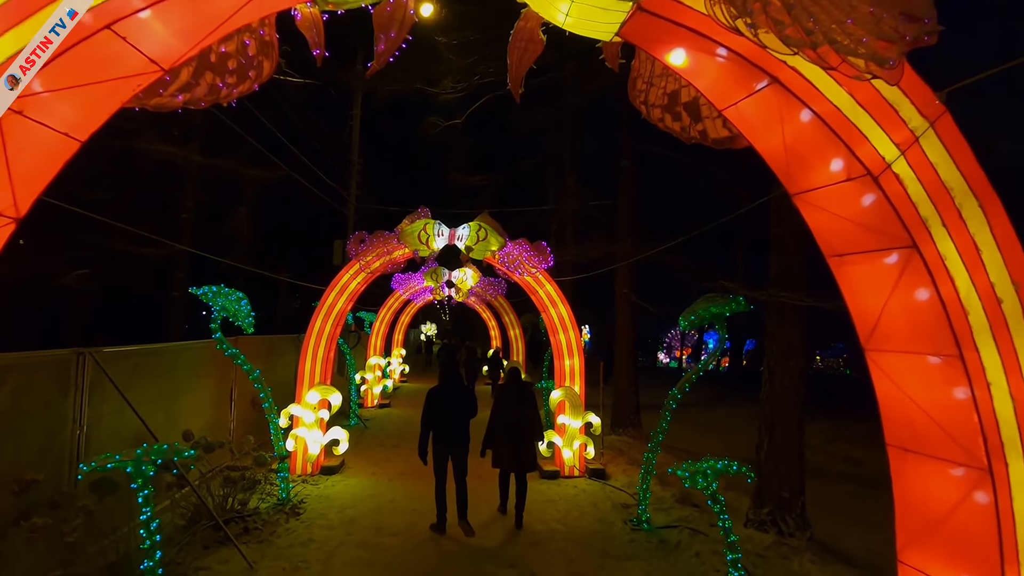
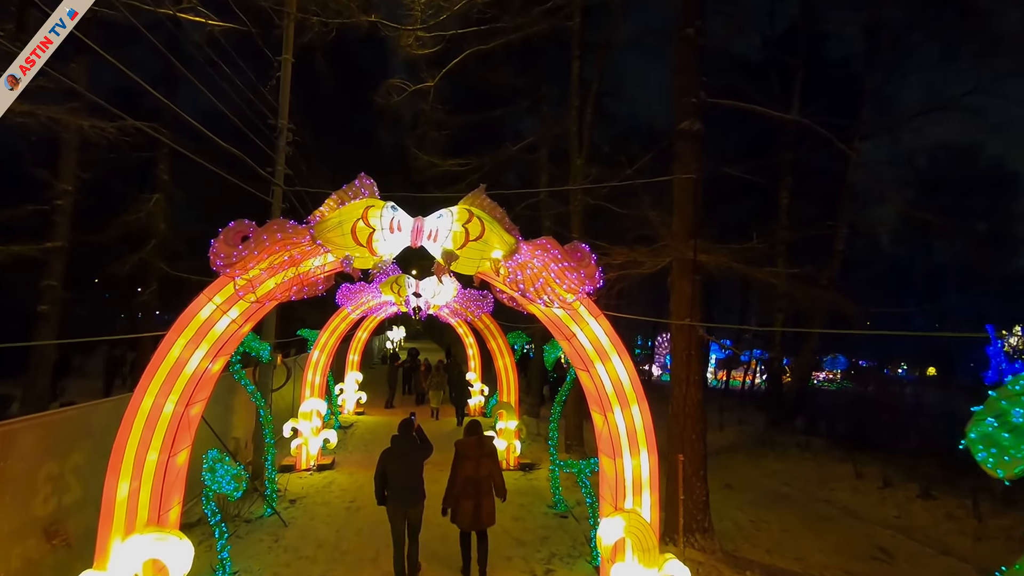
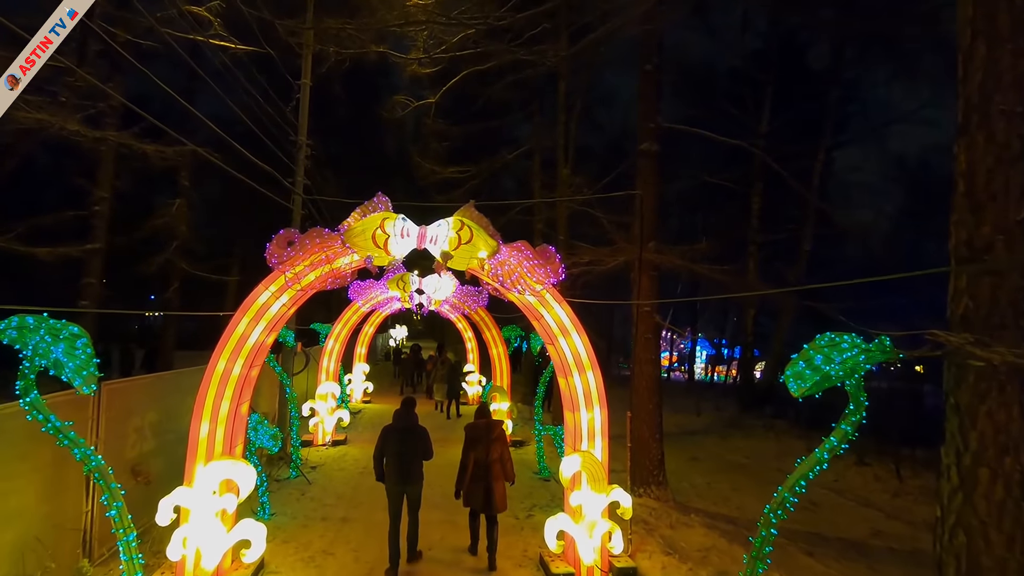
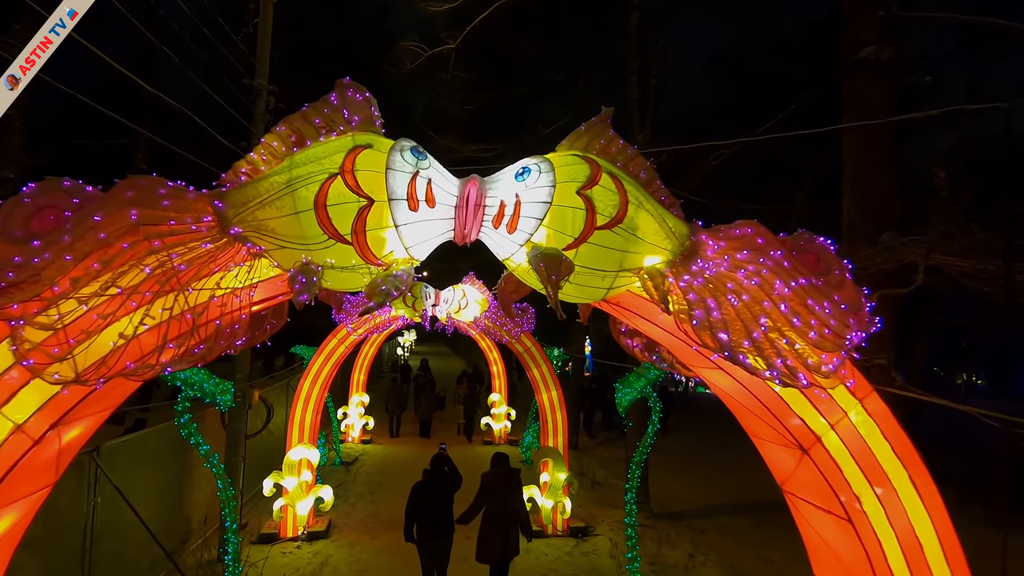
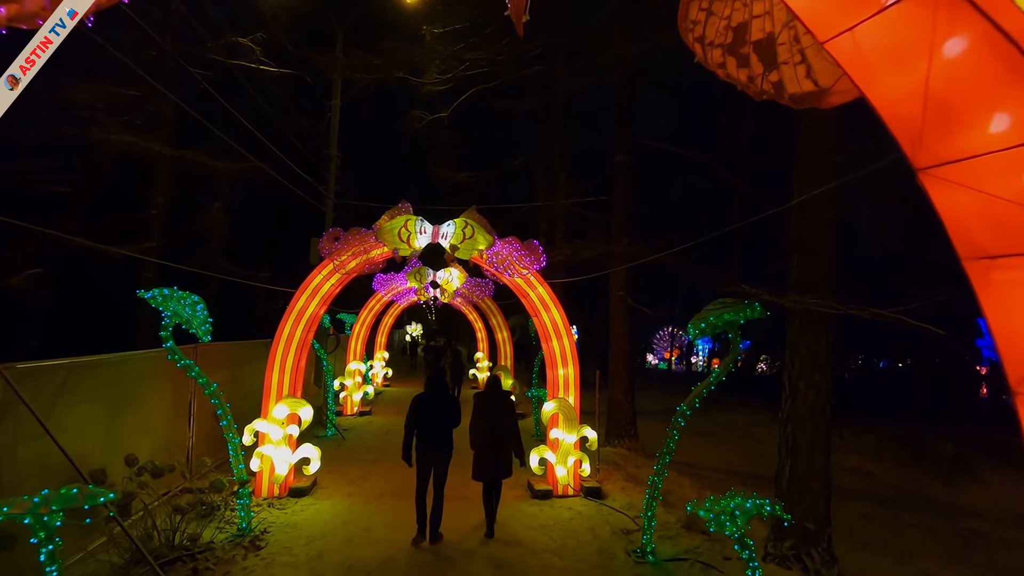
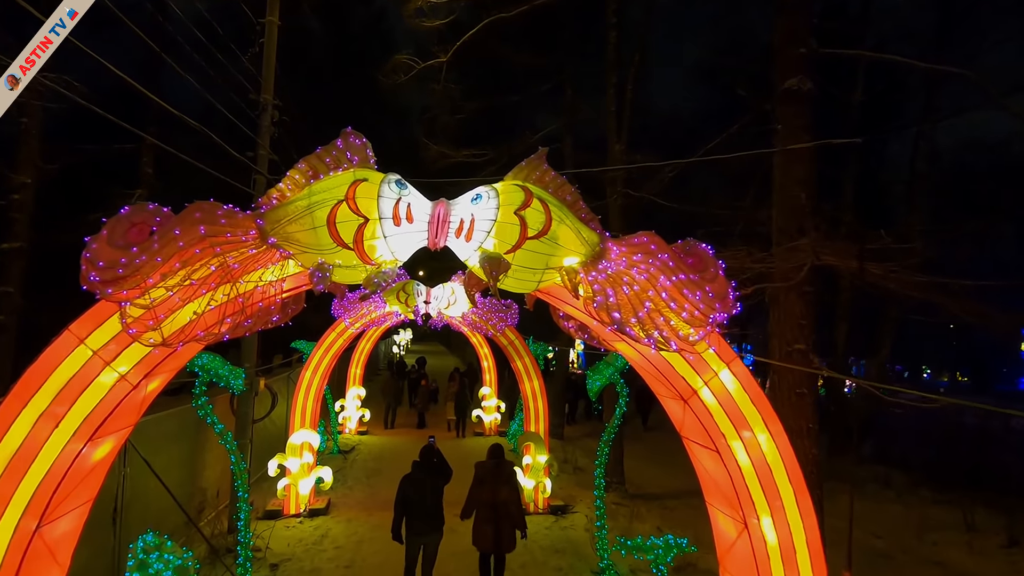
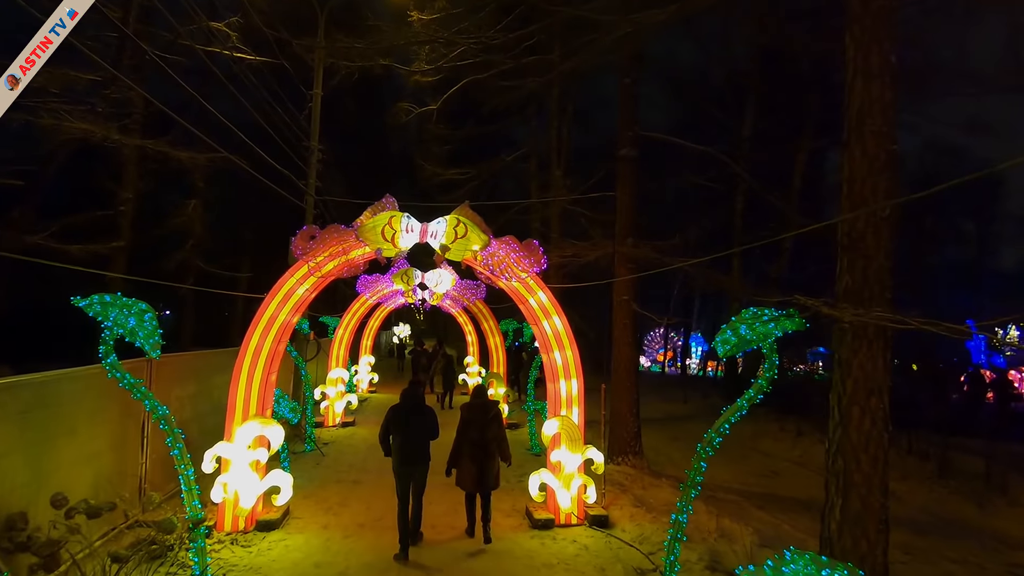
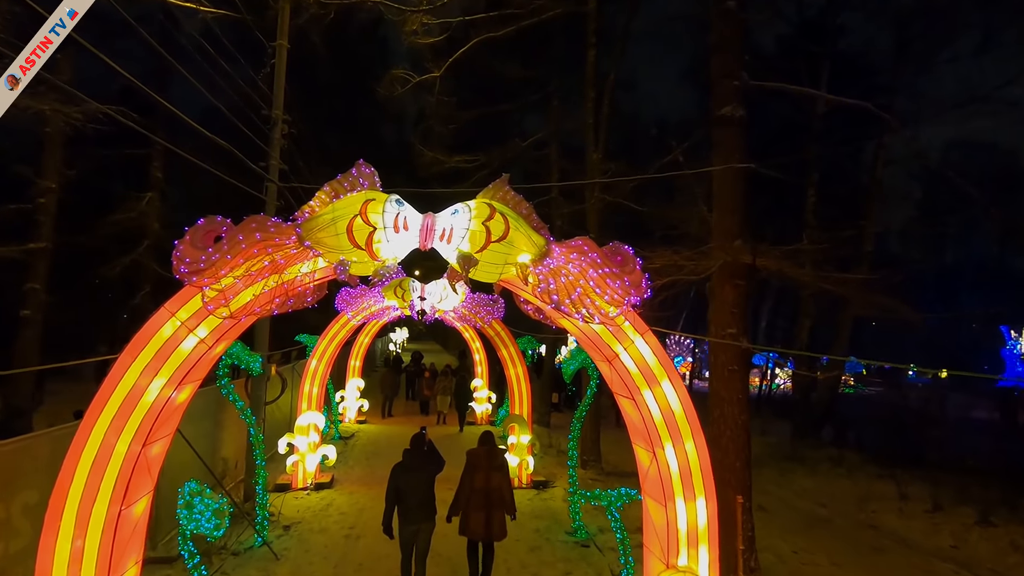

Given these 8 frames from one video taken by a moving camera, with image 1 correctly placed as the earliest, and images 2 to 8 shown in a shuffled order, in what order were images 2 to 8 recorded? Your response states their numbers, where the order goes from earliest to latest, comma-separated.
5, 7, 3, 2, 8, 6, 4
